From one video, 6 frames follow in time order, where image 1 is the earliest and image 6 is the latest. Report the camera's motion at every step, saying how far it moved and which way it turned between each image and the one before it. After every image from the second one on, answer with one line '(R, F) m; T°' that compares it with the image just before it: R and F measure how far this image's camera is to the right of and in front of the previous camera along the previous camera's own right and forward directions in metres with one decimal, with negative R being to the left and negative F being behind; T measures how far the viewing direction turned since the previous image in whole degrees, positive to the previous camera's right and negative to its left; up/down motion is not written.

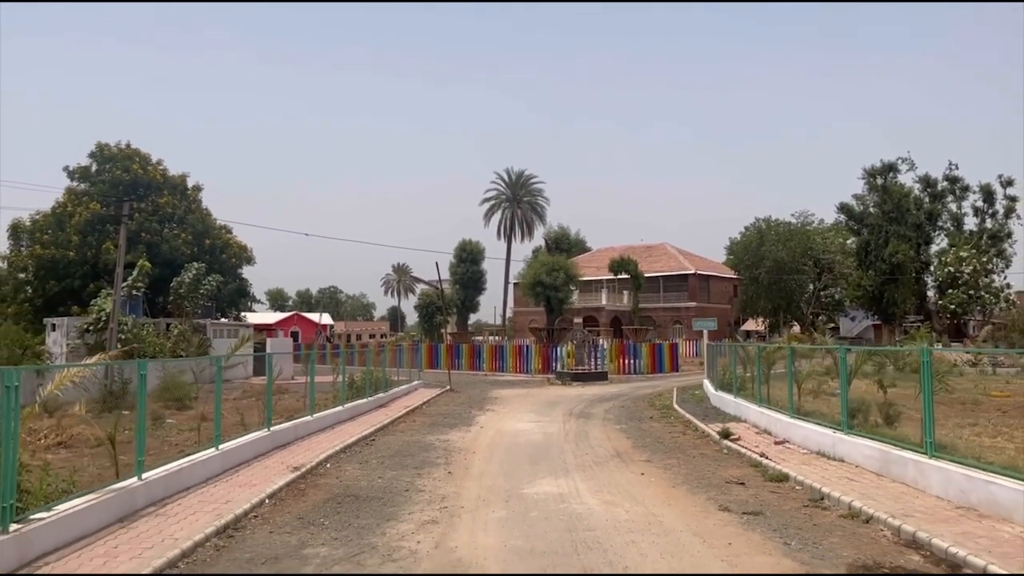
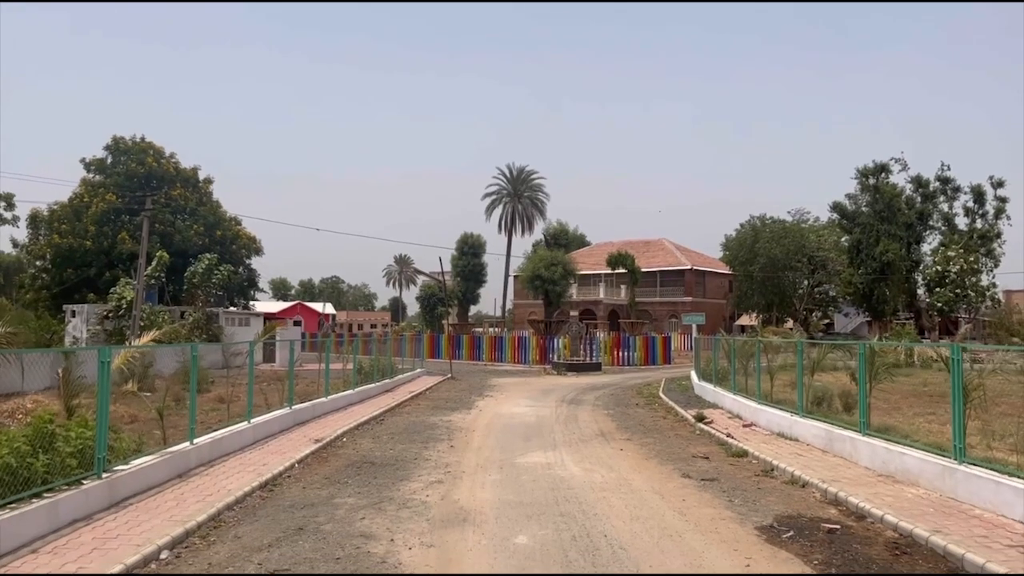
(+0.1, -1.7) m; 0°
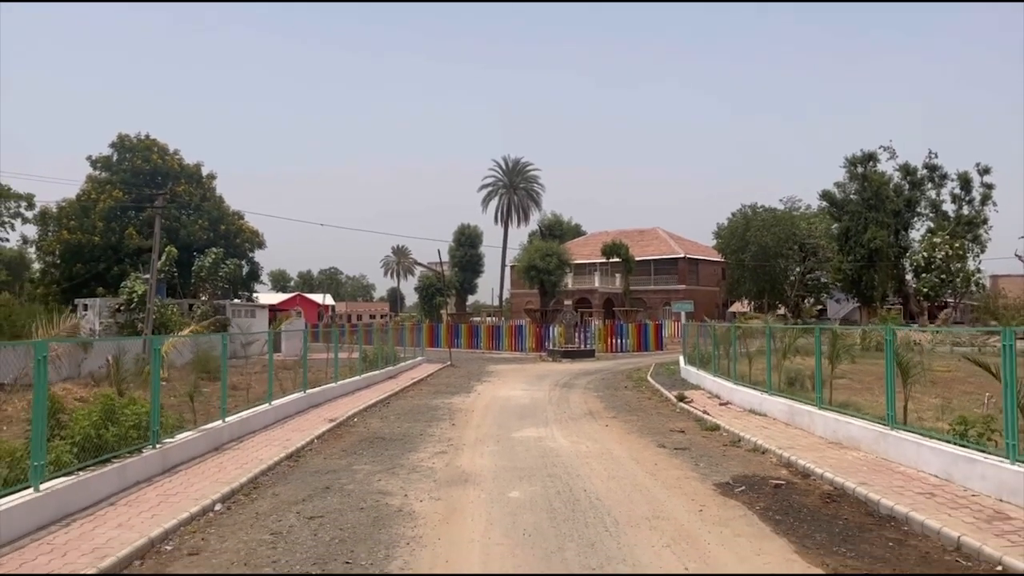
(+0.1, -1.4) m; 0°
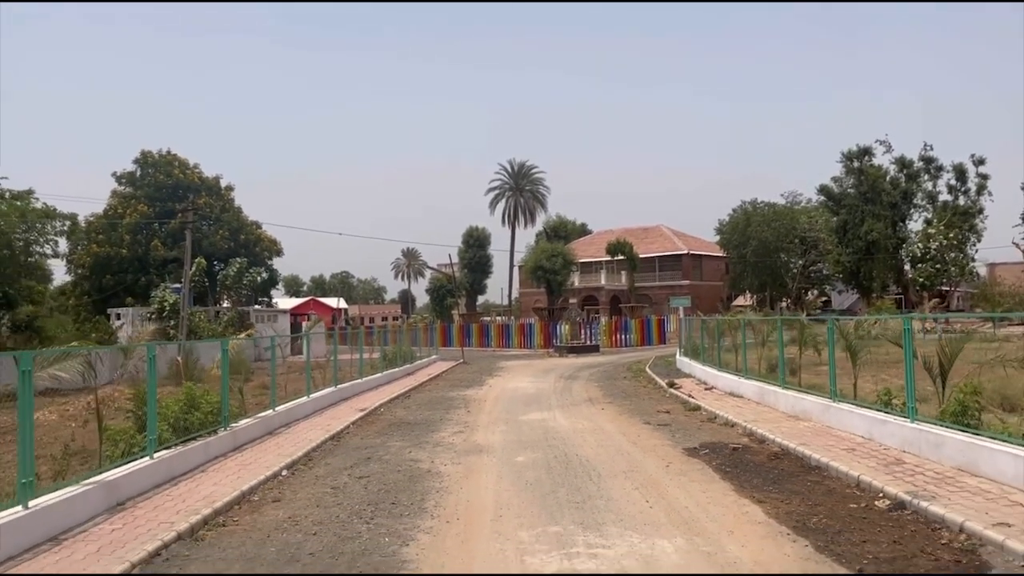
(+0.1, -2.2) m; -1°
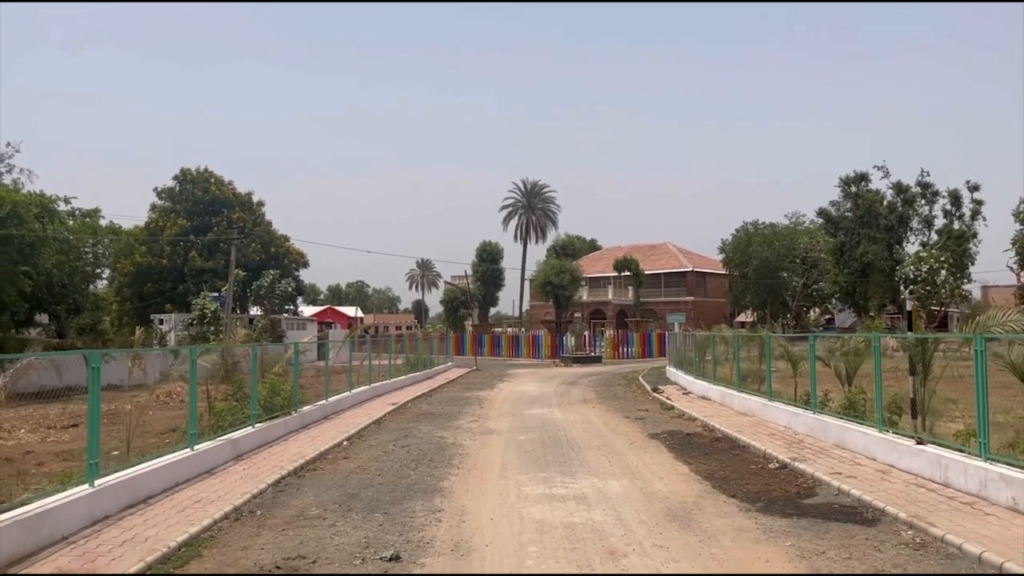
(+0.1, -3.6) m; -1°
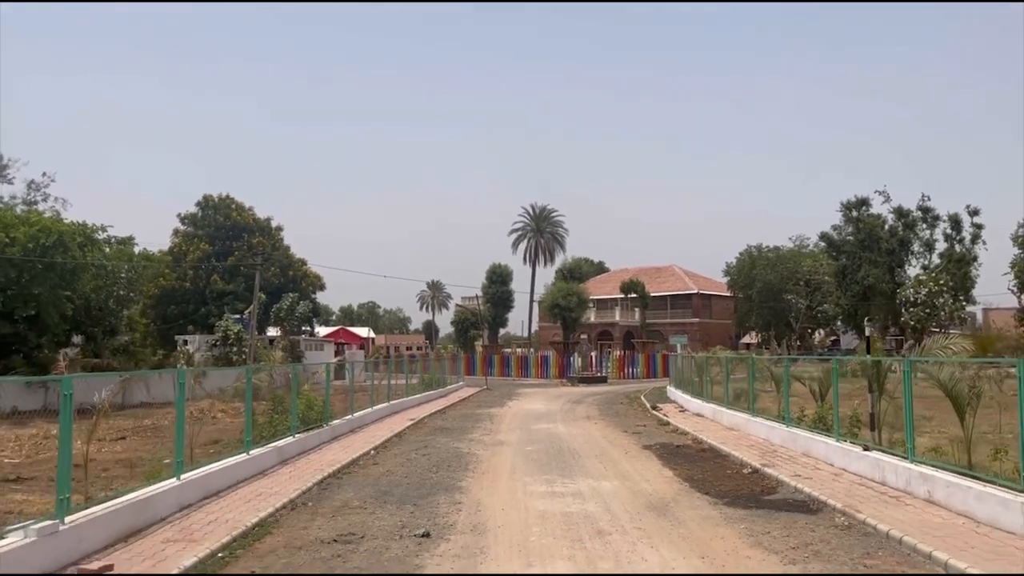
(0.0, -1.9) m; -1°
